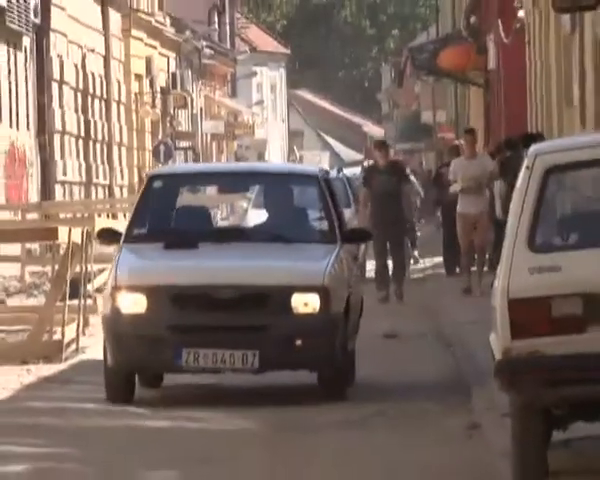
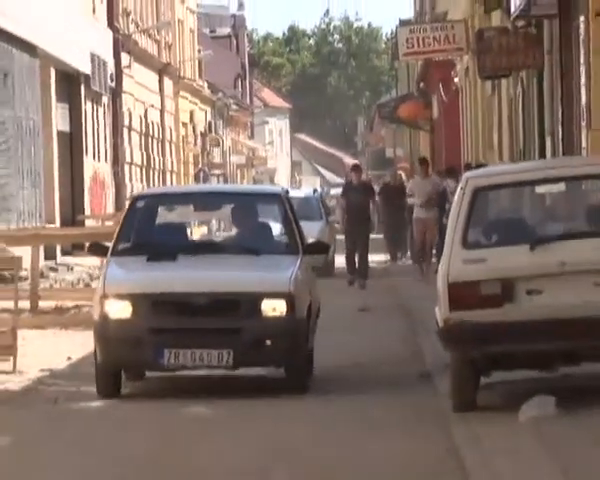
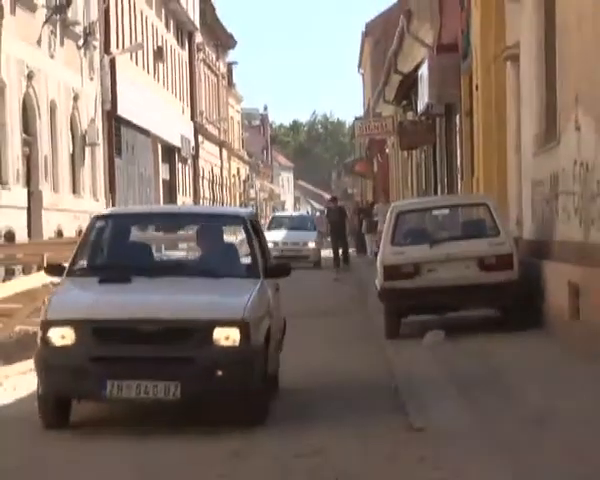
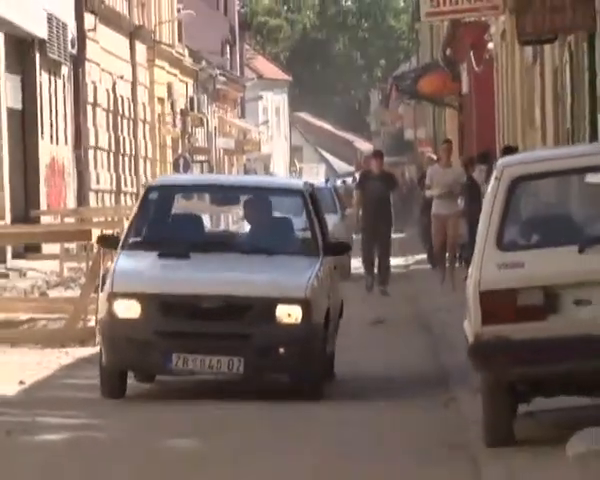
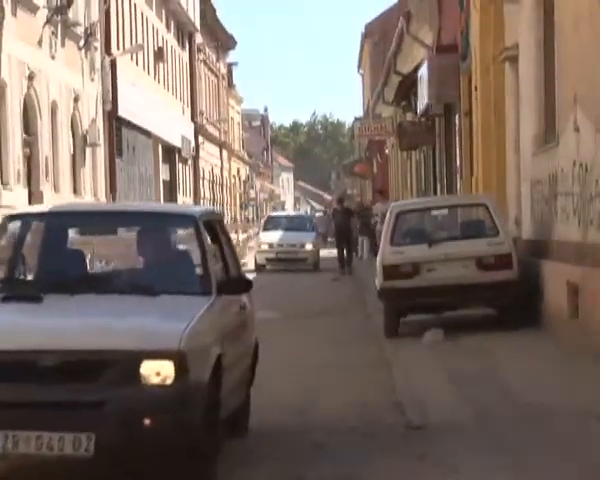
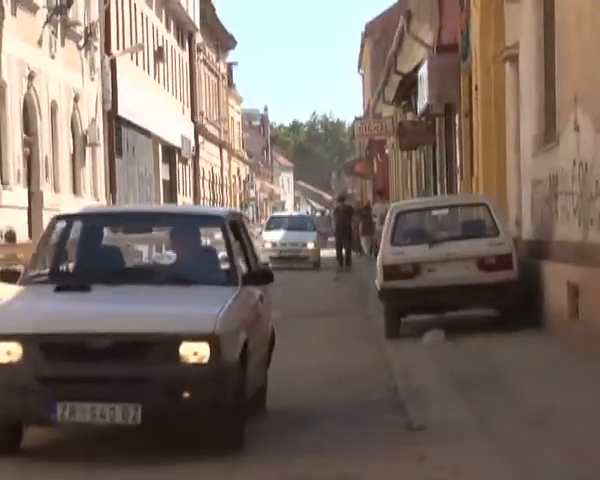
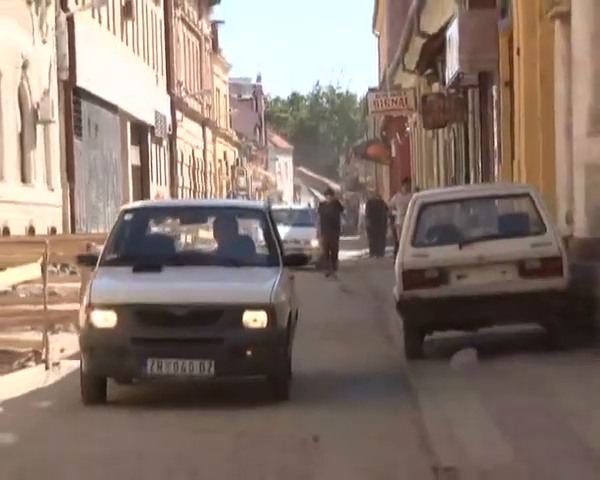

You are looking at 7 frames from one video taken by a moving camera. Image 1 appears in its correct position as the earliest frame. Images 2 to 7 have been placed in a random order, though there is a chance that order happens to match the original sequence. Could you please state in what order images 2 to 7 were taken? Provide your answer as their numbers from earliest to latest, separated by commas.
4, 2, 7, 3, 6, 5
